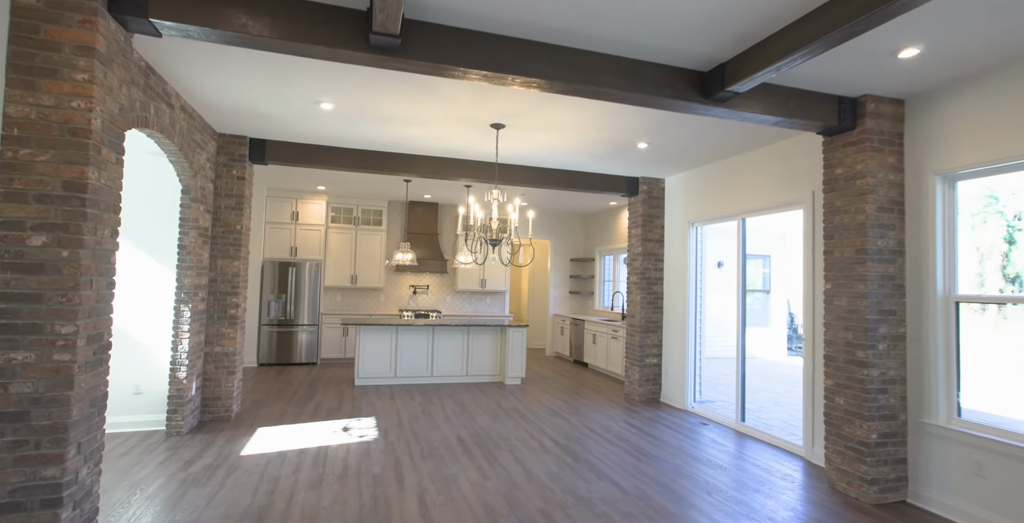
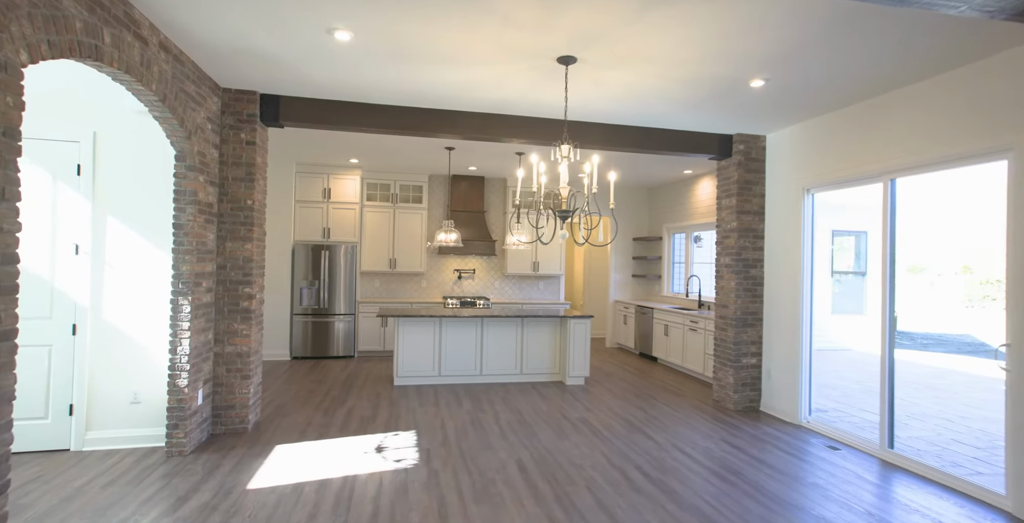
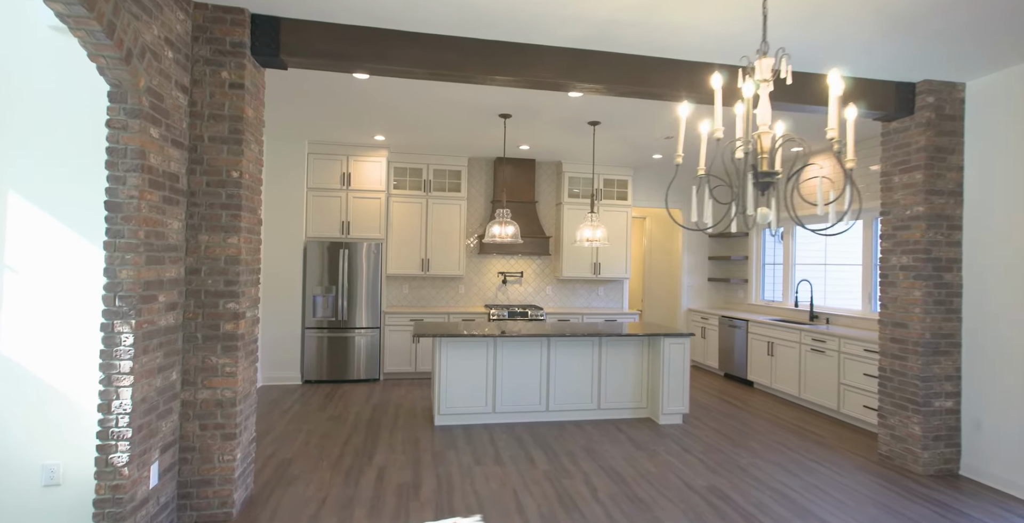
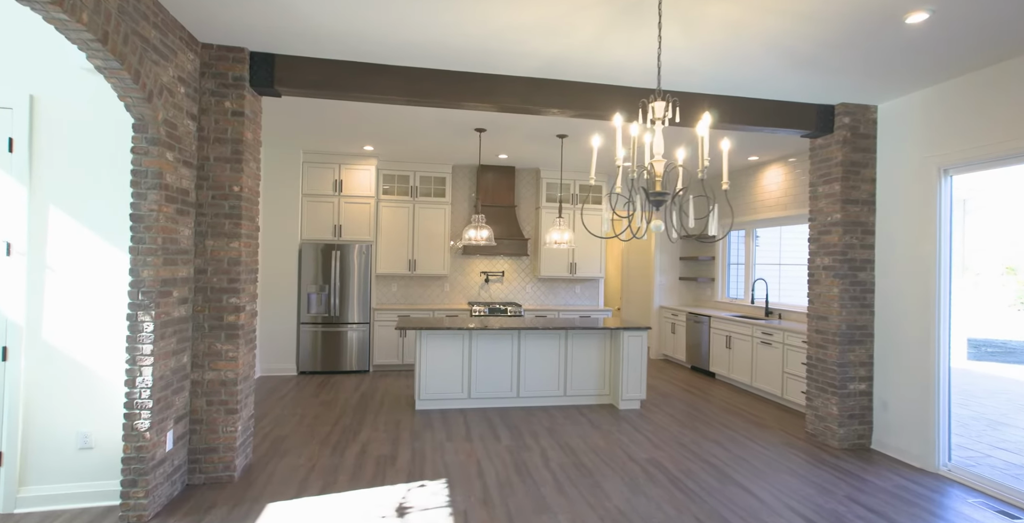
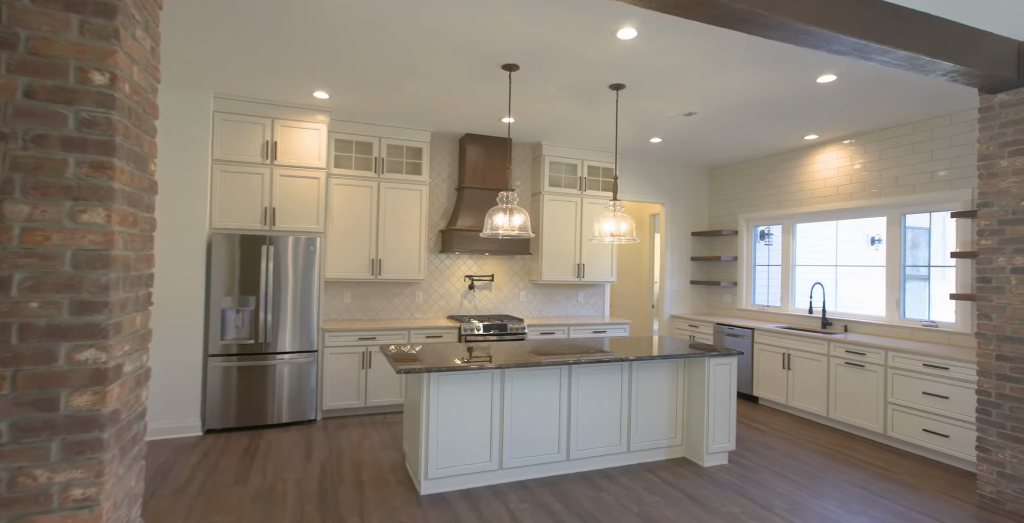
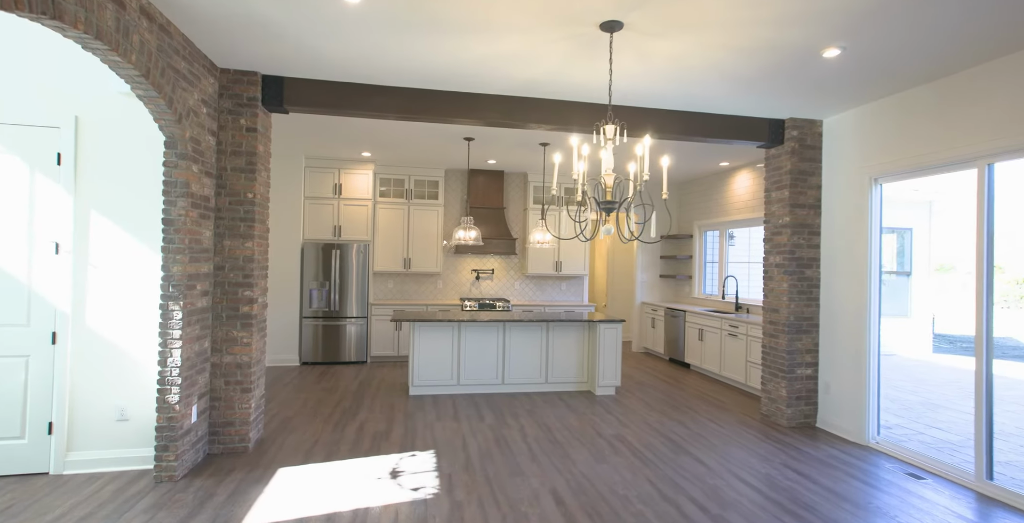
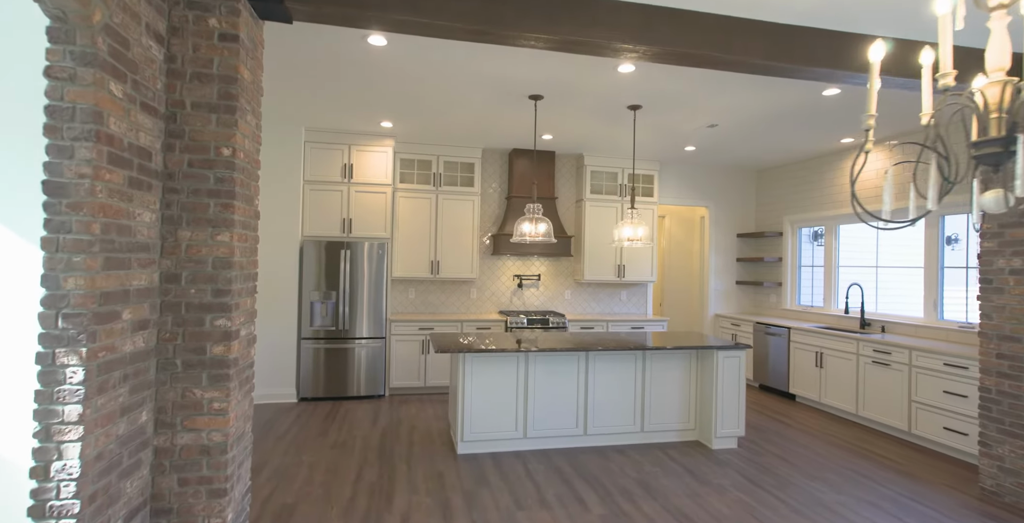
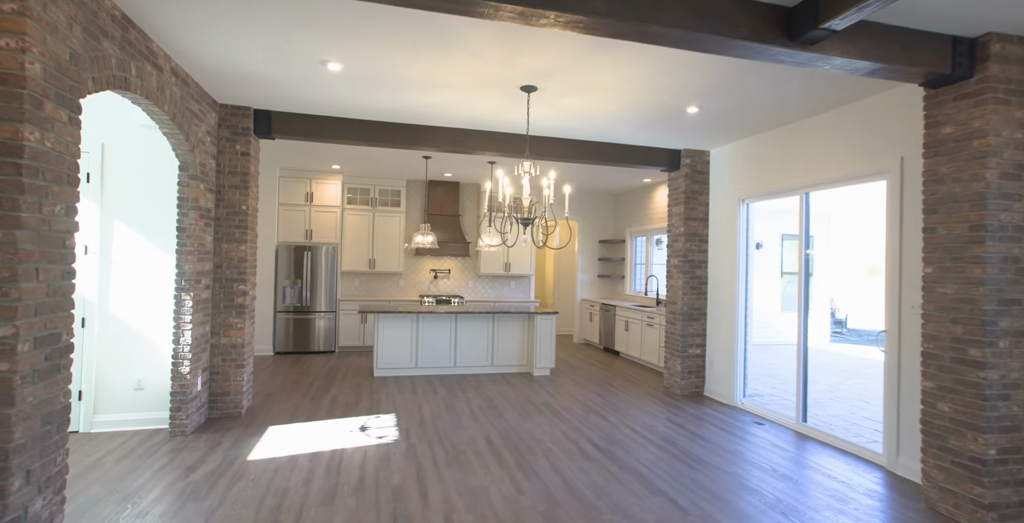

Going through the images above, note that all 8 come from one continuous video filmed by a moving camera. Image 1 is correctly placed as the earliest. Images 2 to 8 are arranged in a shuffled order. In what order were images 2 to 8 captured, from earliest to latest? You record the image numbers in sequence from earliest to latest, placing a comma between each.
8, 2, 6, 4, 3, 7, 5
